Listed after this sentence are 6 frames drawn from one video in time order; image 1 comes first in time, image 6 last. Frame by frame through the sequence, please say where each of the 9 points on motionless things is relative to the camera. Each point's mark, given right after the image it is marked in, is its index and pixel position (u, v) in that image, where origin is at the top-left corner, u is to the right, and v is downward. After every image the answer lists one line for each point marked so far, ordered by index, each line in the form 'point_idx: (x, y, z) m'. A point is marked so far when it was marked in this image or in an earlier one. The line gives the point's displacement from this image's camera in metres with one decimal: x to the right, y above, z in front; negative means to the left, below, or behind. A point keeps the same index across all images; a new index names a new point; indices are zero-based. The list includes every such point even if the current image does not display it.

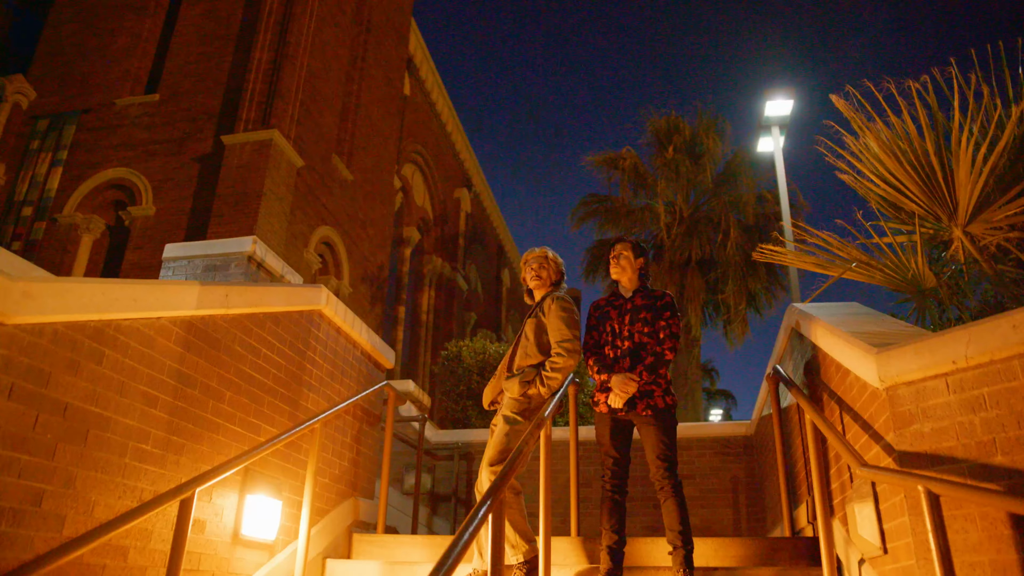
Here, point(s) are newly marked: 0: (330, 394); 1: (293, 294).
0: (-1.3, -0.7, +5.4) m
1: (-1.4, 0.0, +4.9) m
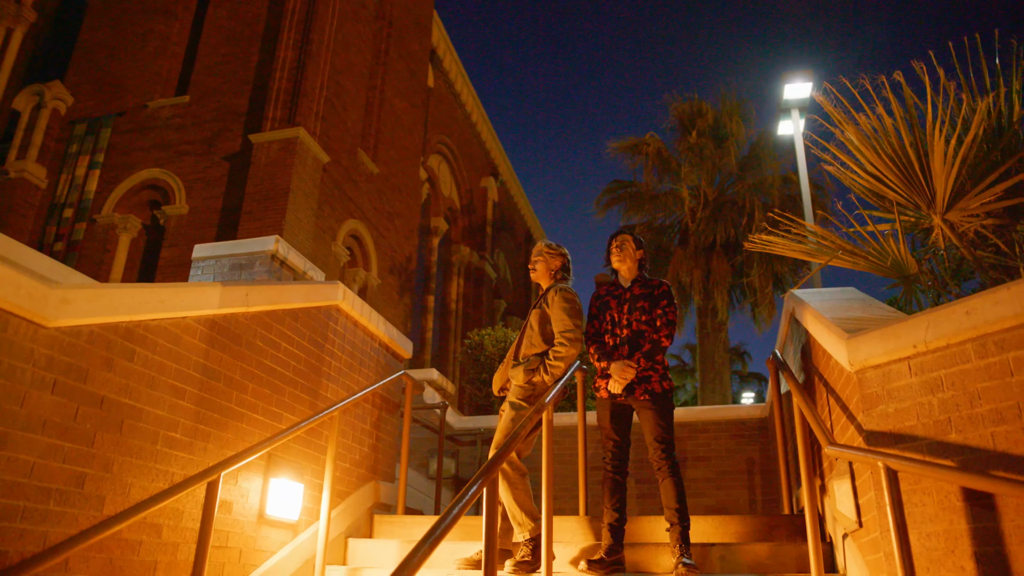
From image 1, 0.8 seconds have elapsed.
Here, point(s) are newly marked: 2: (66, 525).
0: (-1.2, -0.7, +5.7) m
1: (-1.4, 0.0, +5.2) m
2: (-1.8, -1.0, +3.2) m
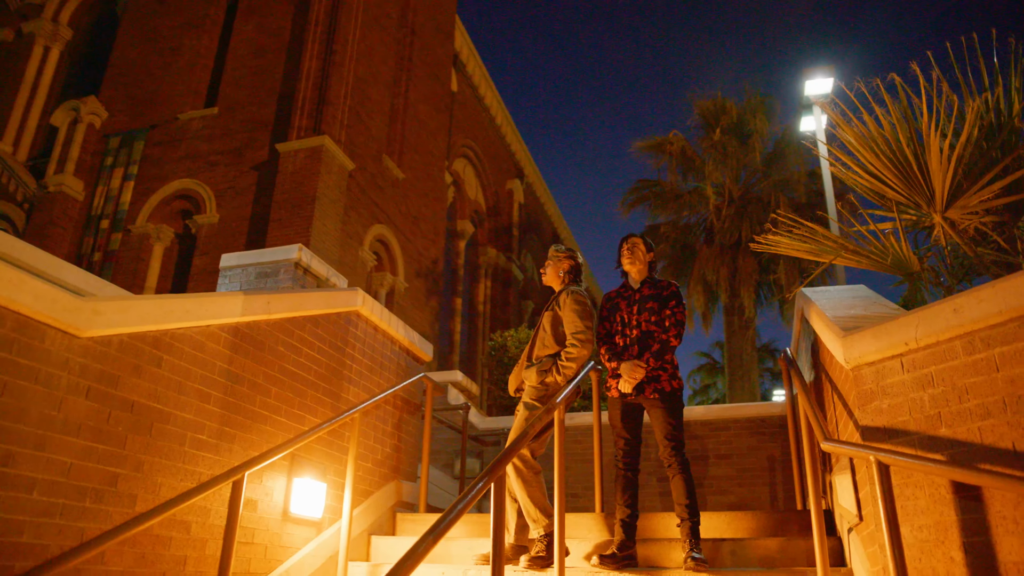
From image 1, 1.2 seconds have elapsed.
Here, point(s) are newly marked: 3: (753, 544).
0: (-1.1, -0.7, +5.9) m
1: (-1.3, -0.1, +5.4) m
2: (-1.8, -1.0, +3.4) m
3: (+1.5, -1.6, +4.9) m
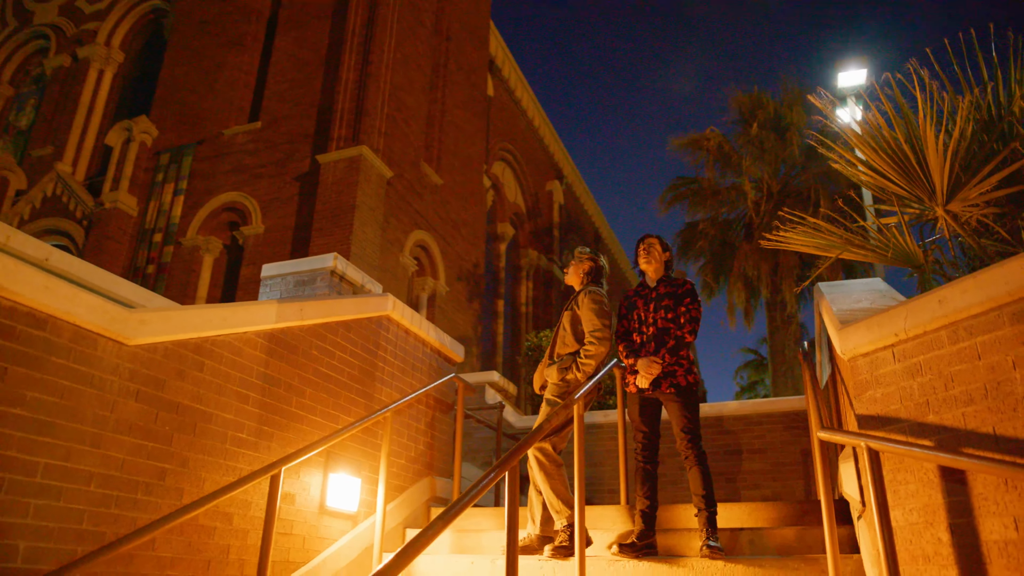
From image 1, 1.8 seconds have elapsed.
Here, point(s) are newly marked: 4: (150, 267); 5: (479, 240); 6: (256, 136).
0: (-0.9, -0.8, +6.2) m
1: (-1.1, -0.1, +5.7) m
2: (-1.7, -1.1, +3.7) m
3: (+1.7, -1.6, +5.0) m
4: (-6.9, +0.4, +14.8) m
5: (-0.8, +1.2, +19.3) m
6: (-5.0, +3.0, +15.2) m
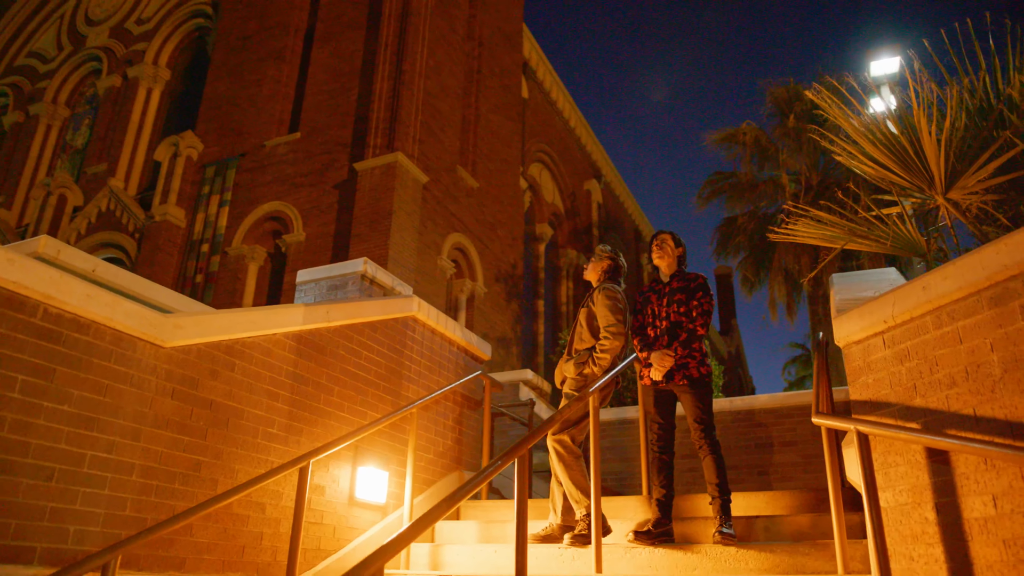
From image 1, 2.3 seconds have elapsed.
0: (-0.7, -0.8, +6.4) m
1: (-1.0, -0.1, +6.0) m
2: (-1.7, -1.1, +4.0) m
3: (+1.8, -1.5, +5.1) m
4: (-6.2, +0.2, +15.4) m
5: (+0.1, +1.2, +19.5) m
6: (-4.4, +2.8, +15.7) m
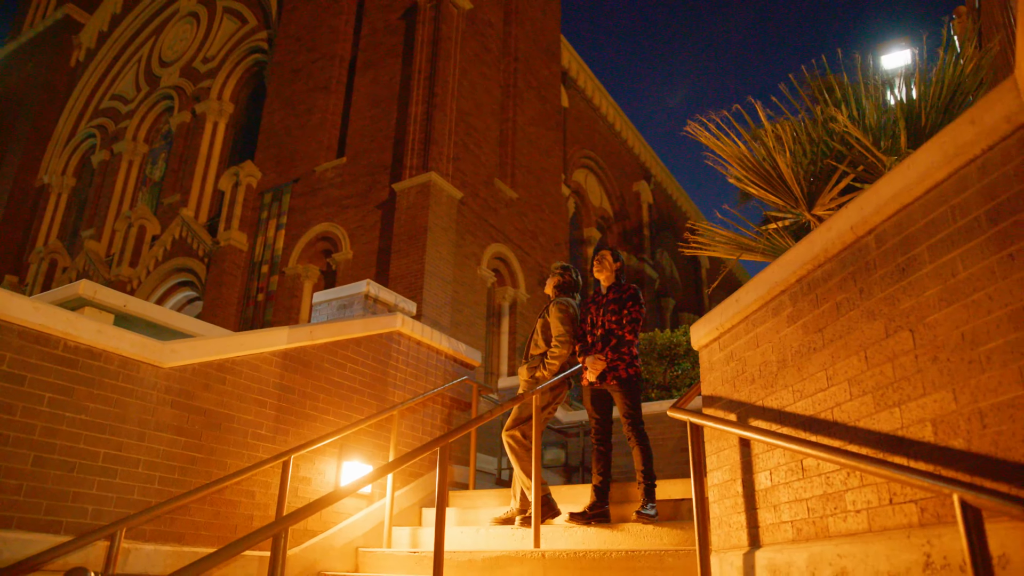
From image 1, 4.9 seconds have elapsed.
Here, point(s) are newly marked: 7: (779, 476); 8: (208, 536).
0: (-0.9, -1.0, +7.4) m
1: (-1.3, -0.3, +7.0) m
2: (-2.1, -1.3, +5.1) m
3: (+1.4, -1.6, +5.8) m
4: (-5.5, -0.1, +16.9) m
5: (+1.1, +1.1, +20.3) m
6: (-3.8, +2.5, +17.0) m
7: (+1.2, -0.9, +3.6) m
8: (-2.0, -1.7, +5.2) m
